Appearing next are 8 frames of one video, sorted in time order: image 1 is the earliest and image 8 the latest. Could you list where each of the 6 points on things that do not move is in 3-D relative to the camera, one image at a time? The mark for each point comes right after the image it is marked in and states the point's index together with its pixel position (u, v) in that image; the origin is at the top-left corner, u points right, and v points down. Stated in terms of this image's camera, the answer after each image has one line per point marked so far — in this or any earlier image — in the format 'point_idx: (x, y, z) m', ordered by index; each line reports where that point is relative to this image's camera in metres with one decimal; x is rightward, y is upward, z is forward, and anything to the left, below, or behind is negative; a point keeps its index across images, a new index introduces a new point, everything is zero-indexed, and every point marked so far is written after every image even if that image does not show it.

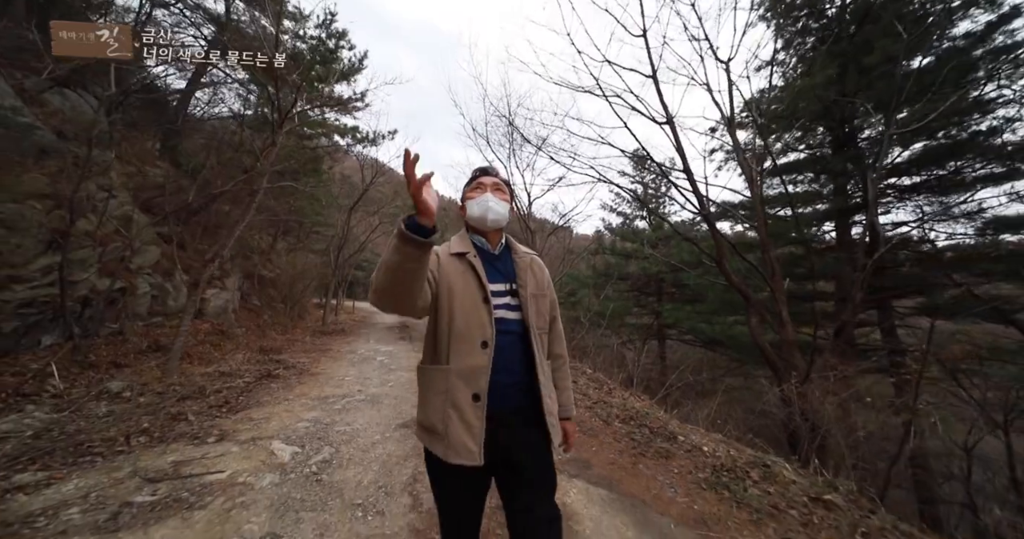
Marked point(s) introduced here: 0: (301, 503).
0: (-1.3, -1.5, +2.3) m
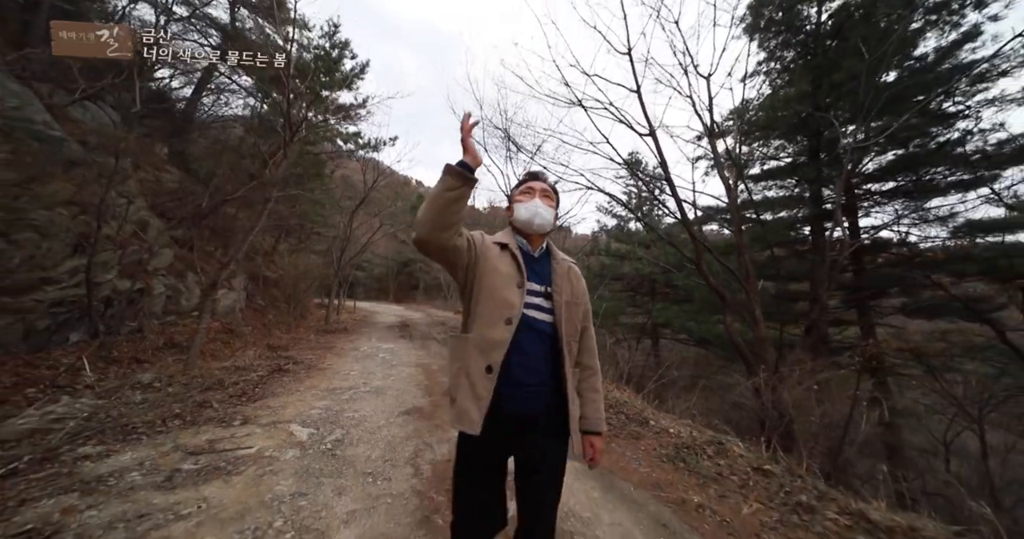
0: (-1.4, -1.5, +2.8) m
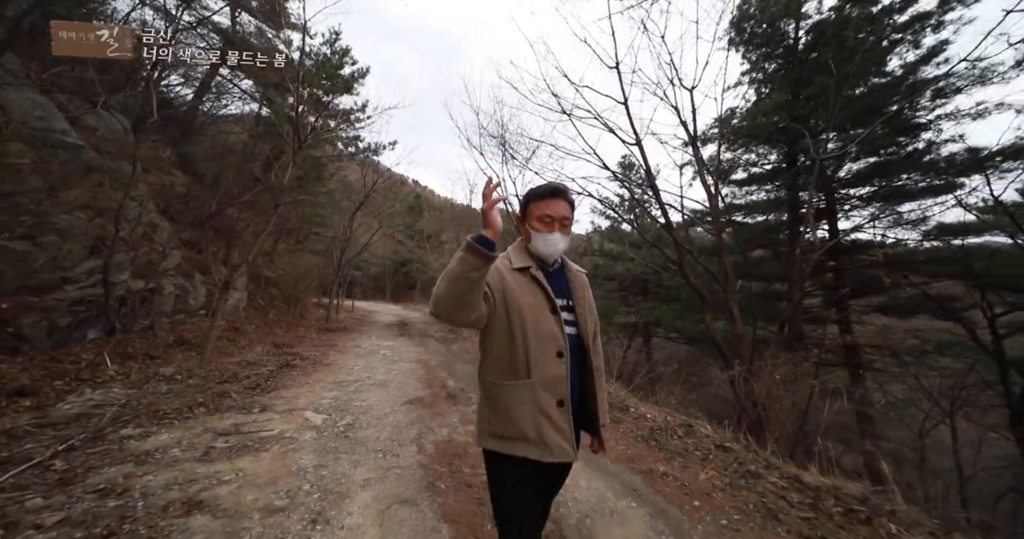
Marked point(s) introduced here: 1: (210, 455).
0: (-1.5, -1.5, +3.2) m
1: (-2.4, -1.4, +2.8) m
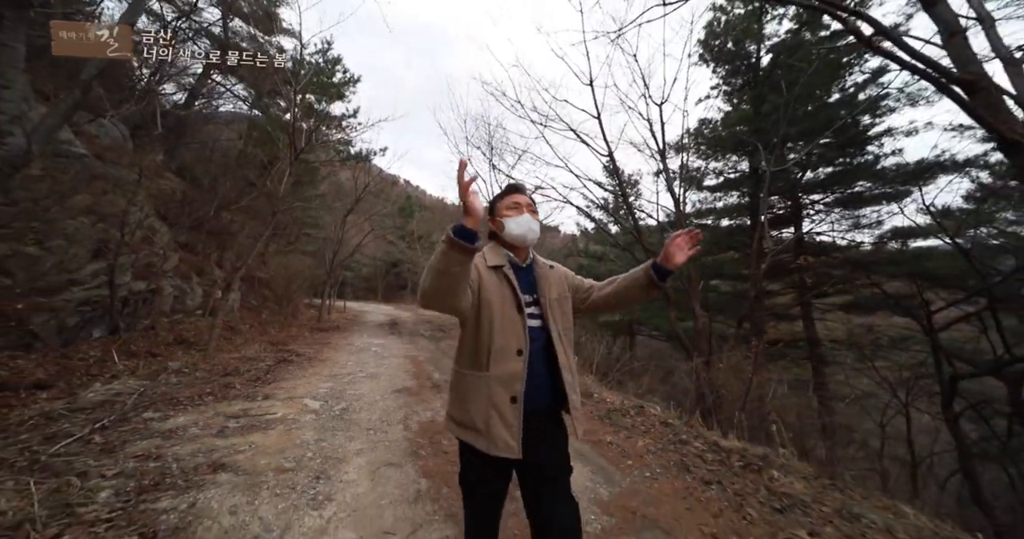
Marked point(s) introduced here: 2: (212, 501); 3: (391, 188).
0: (-1.8, -1.6, +3.6) m
1: (-2.6, -1.5, +3.3) m
2: (-1.8, -1.4, +2.2) m
3: (-6.3, +4.2, +19.1) m
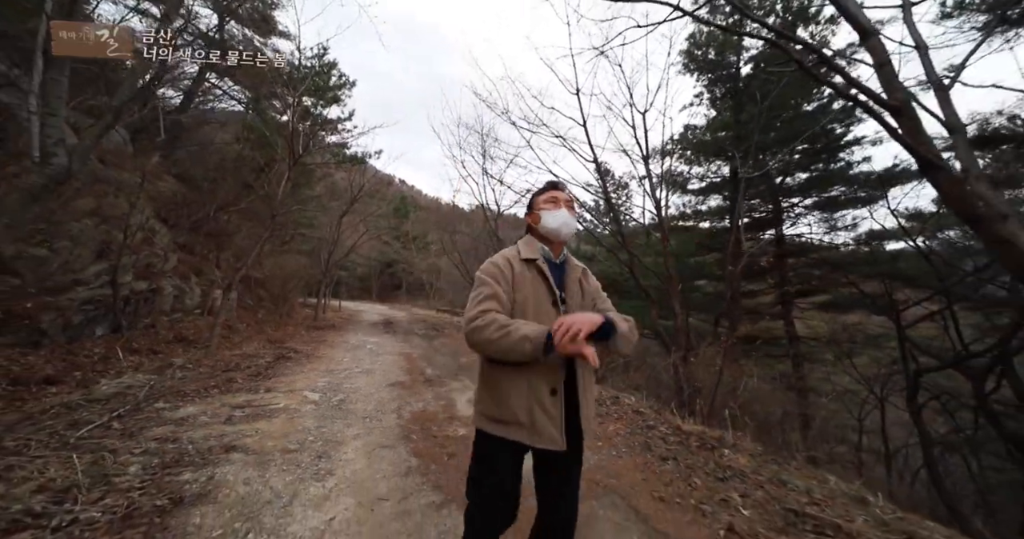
0: (-1.9, -1.6, +4.0) m
1: (-2.8, -1.5, +3.6) m
2: (-2.0, -1.4, +2.5) m
3: (-6.7, +4.2, +19.3) m
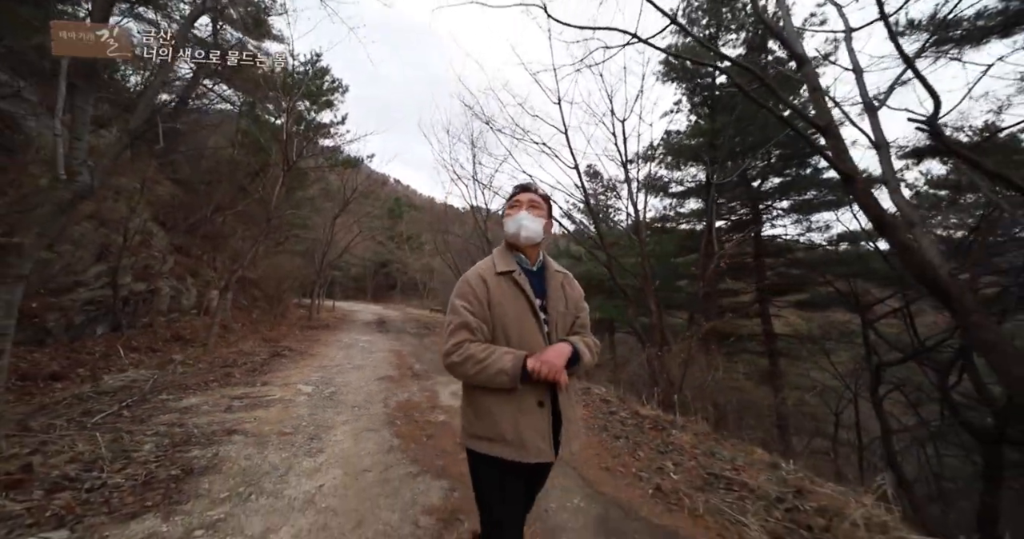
0: (-2.2, -1.6, +4.3) m
1: (-3.0, -1.5, +4.0) m
2: (-2.2, -1.4, +2.9) m
3: (-7.2, +4.2, +19.6) m
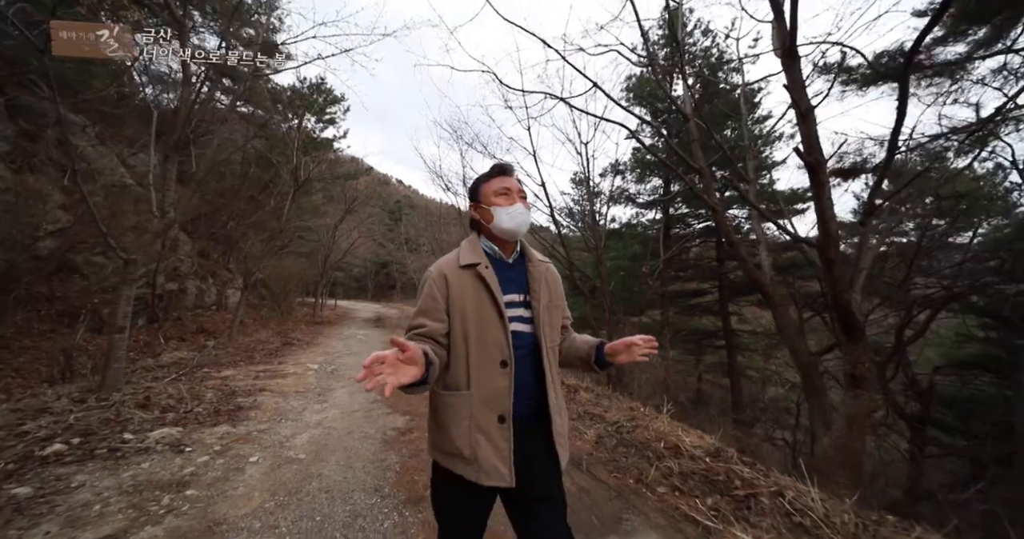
0: (-2.8, -1.7, +5.6) m
1: (-3.7, -1.6, +5.3) m
2: (-2.8, -1.5, +4.2) m
3: (-7.7, +4.2, +21.0) m
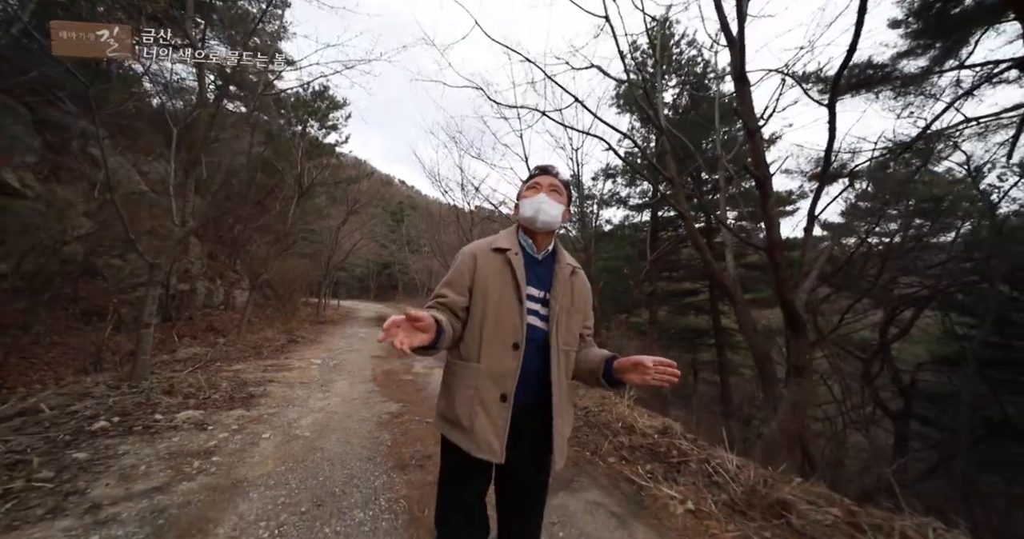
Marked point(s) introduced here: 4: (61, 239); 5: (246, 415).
0: (-3.0, -1.7, +6.1) m
1: (-3.9, -1.6, +5.7) m
2: (-3.0, -1.5, +4.6) m
3: (-7.8, +4.1, +21.5) m
4: (-6.9, +0.4, +5.6) m
5: (-2.6, -1.4, +3.6) m
